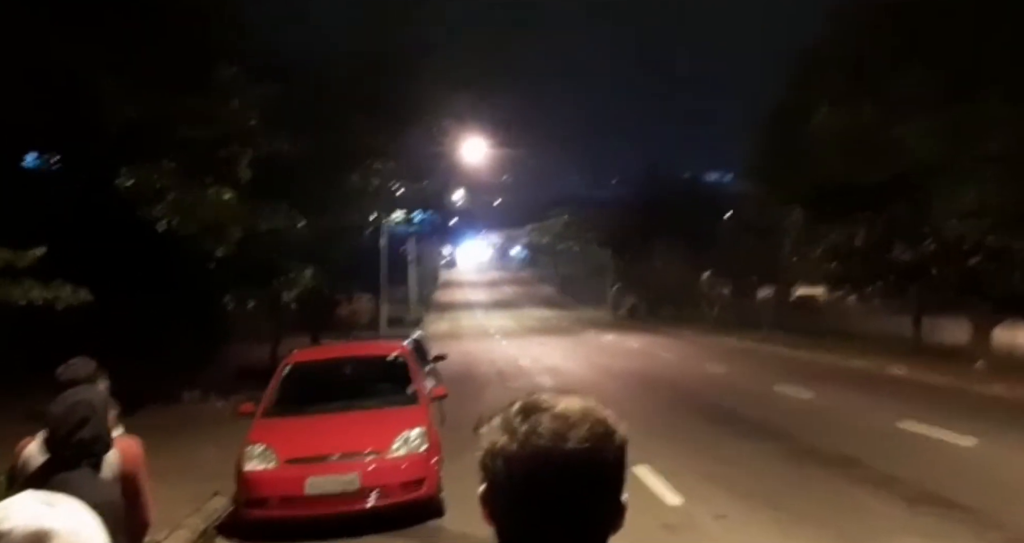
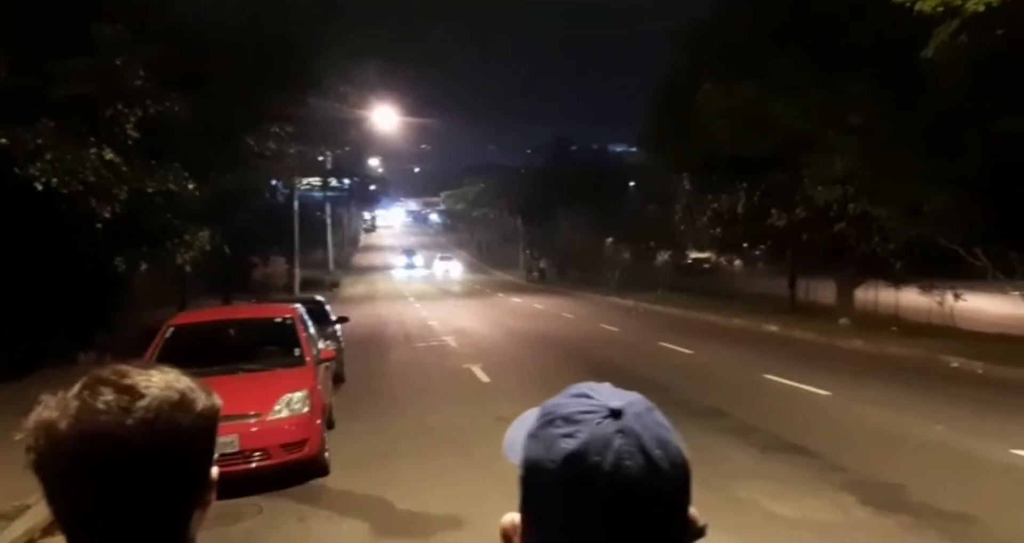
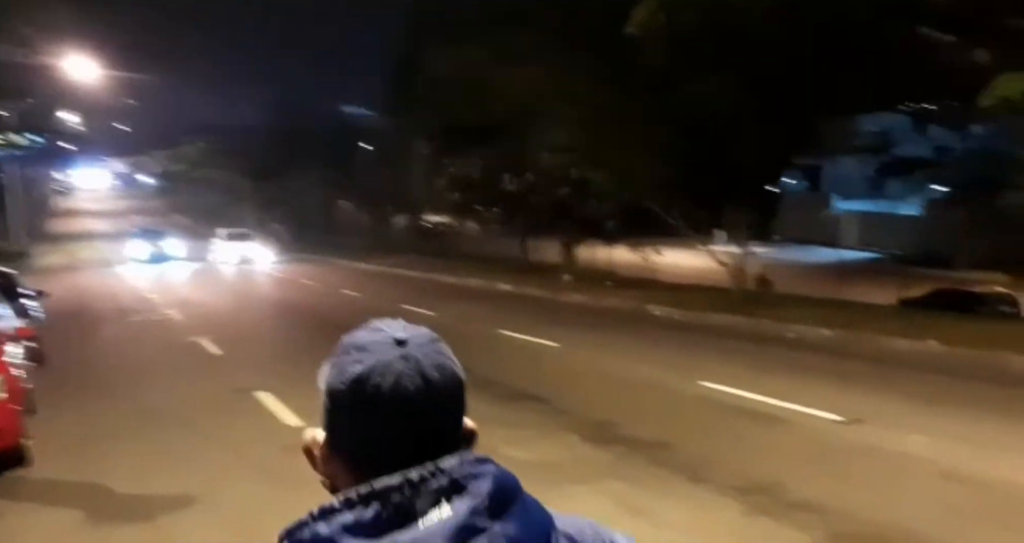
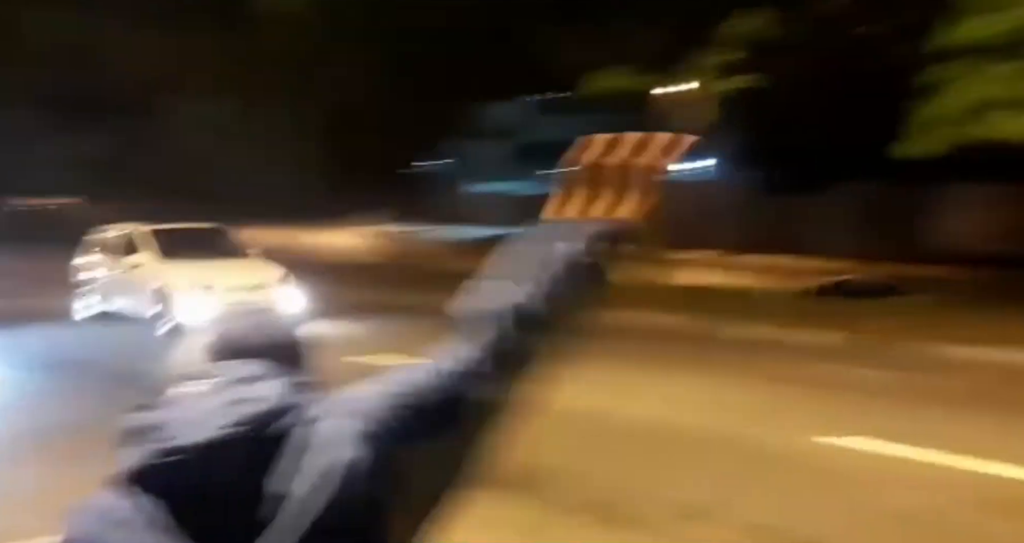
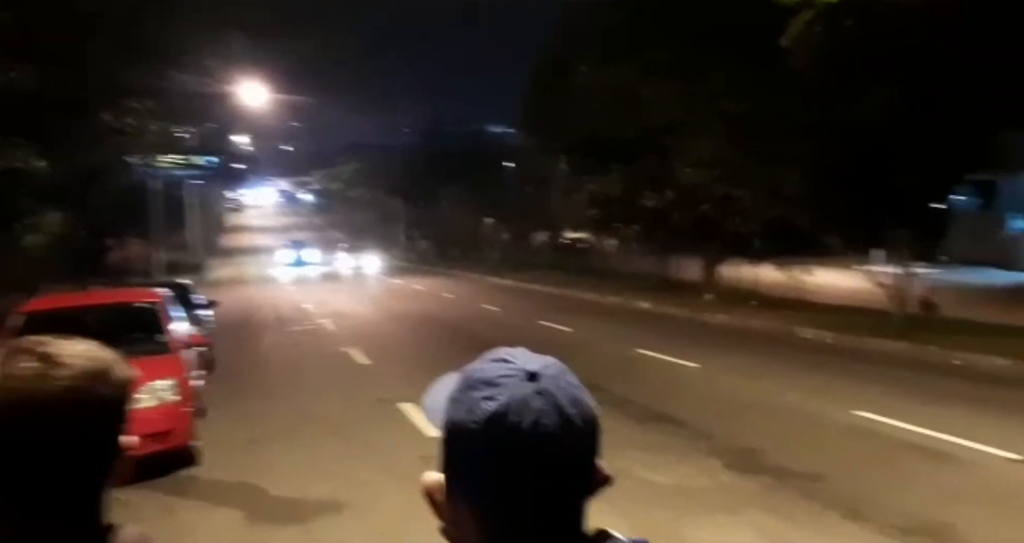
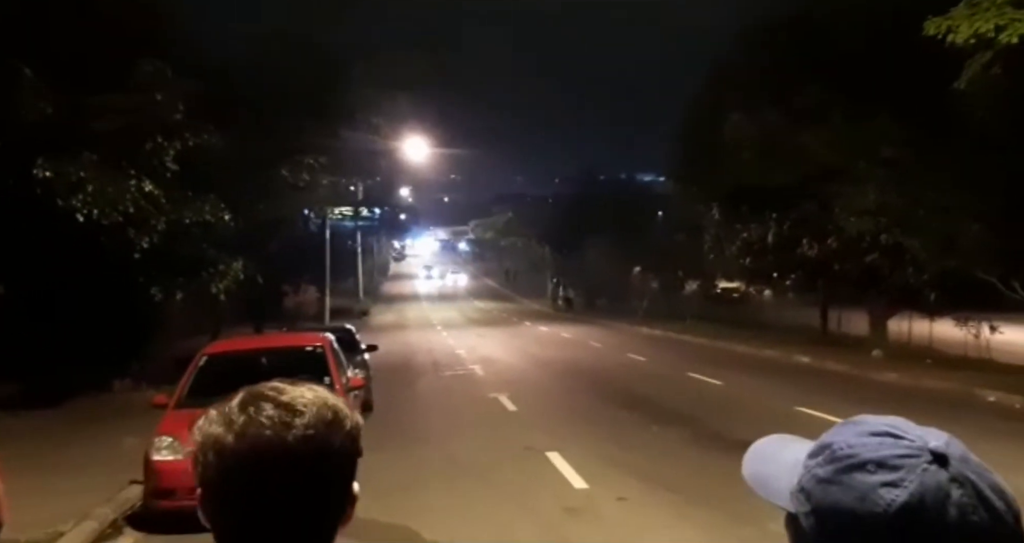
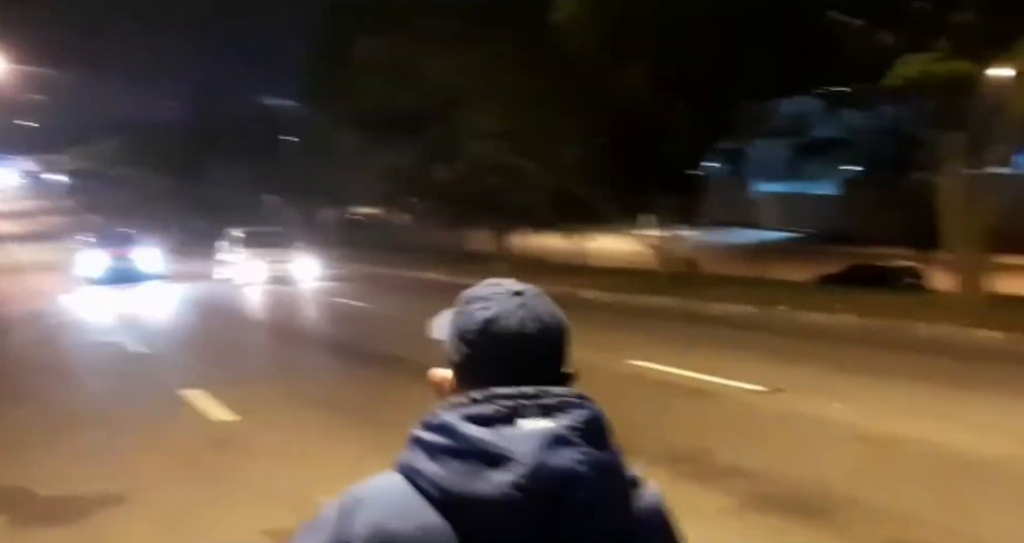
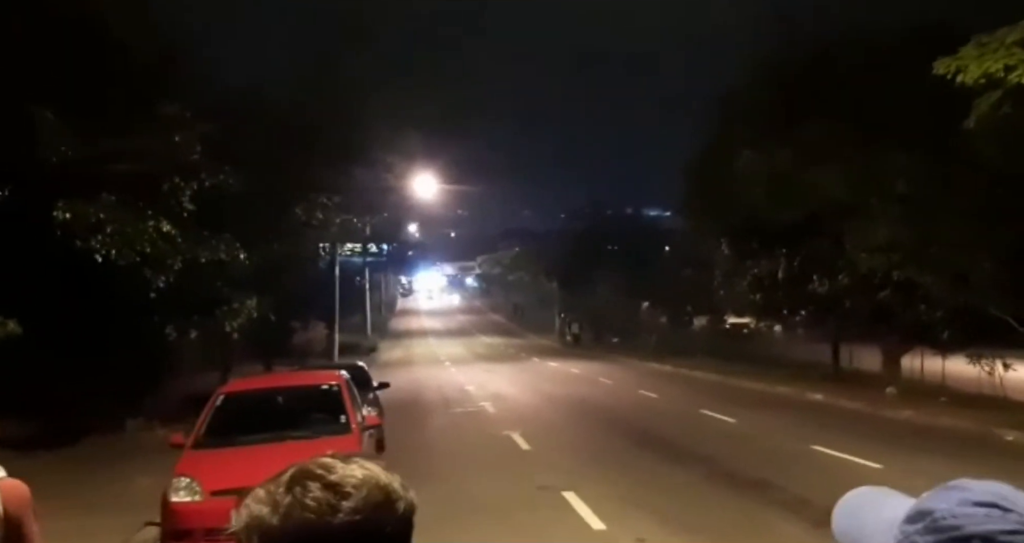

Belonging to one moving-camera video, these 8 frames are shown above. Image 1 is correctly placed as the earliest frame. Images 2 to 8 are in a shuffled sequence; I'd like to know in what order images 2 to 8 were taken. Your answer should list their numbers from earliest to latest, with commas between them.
8, 6, 2, 5, 3, 7, 4
